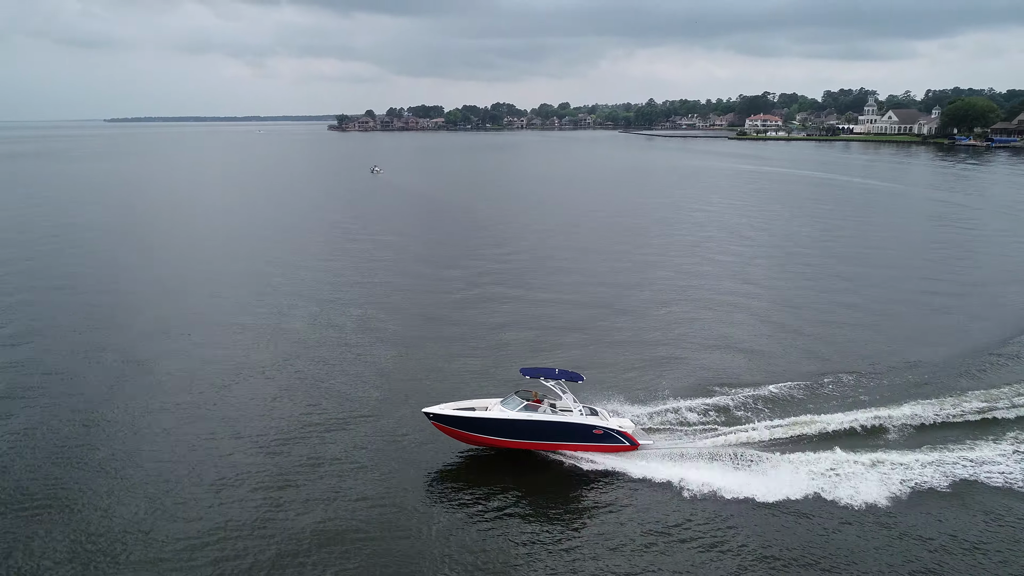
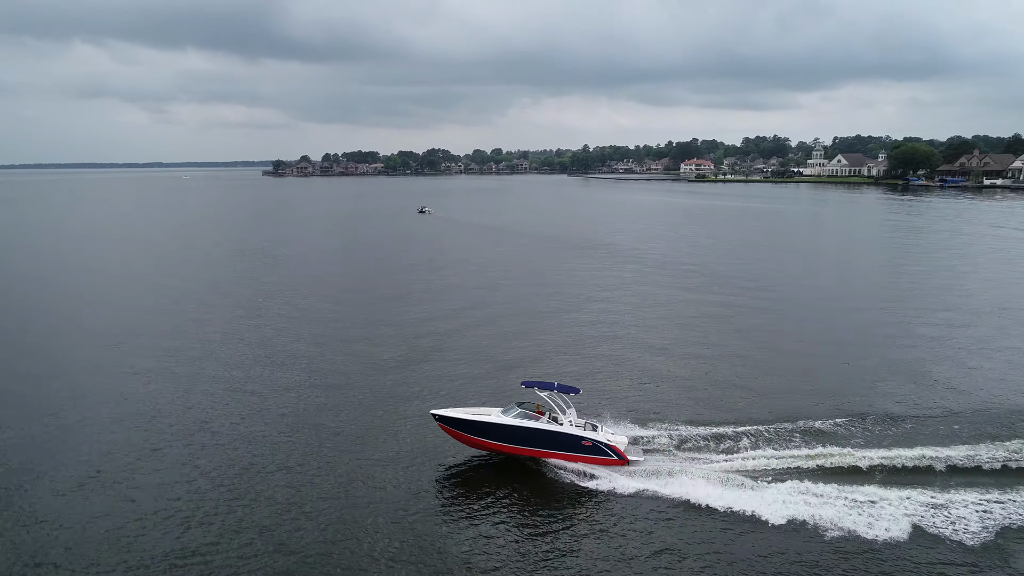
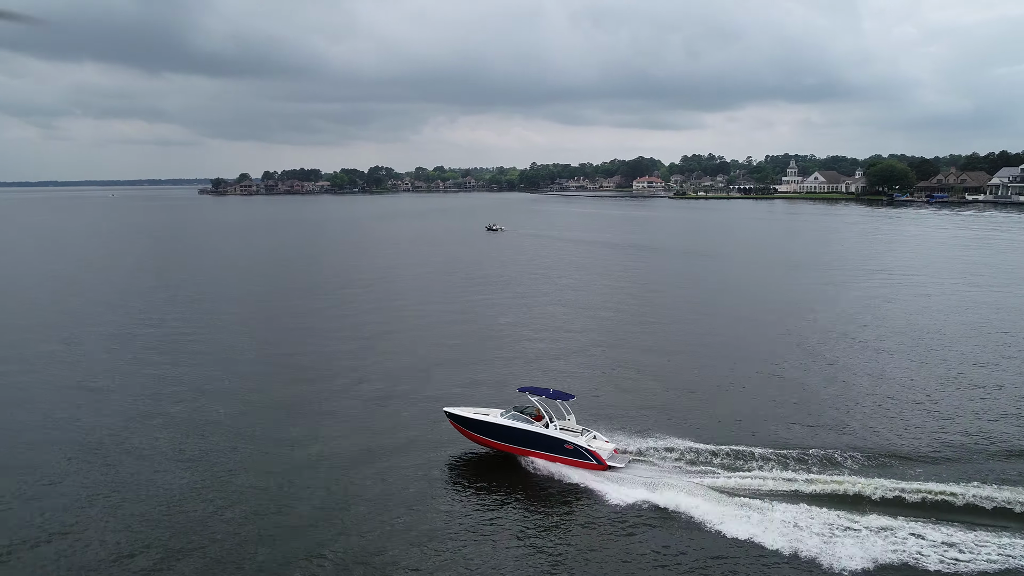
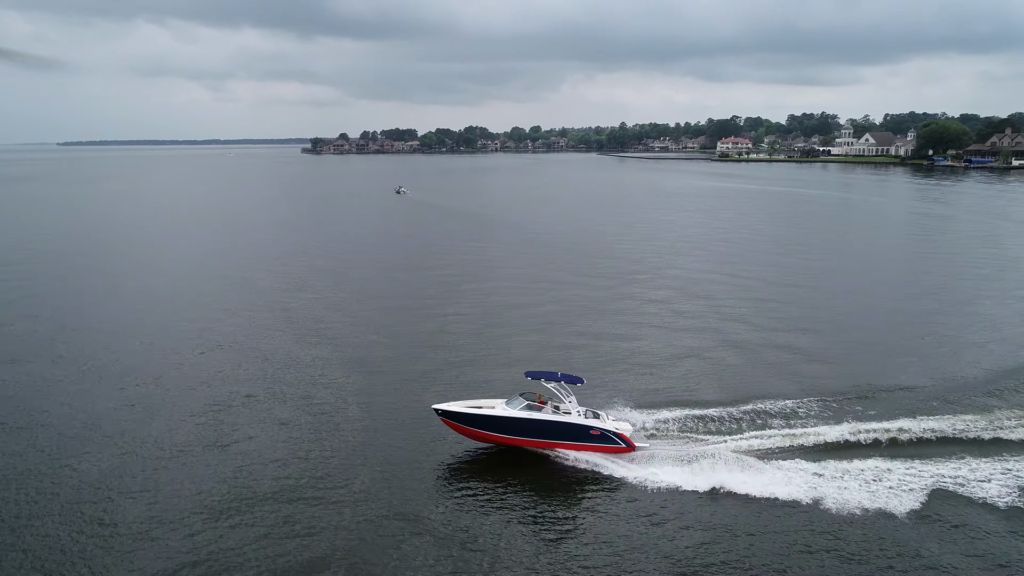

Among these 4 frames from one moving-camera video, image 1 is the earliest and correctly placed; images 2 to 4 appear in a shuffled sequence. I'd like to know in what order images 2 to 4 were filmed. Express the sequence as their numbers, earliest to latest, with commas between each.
4, 2, 3
